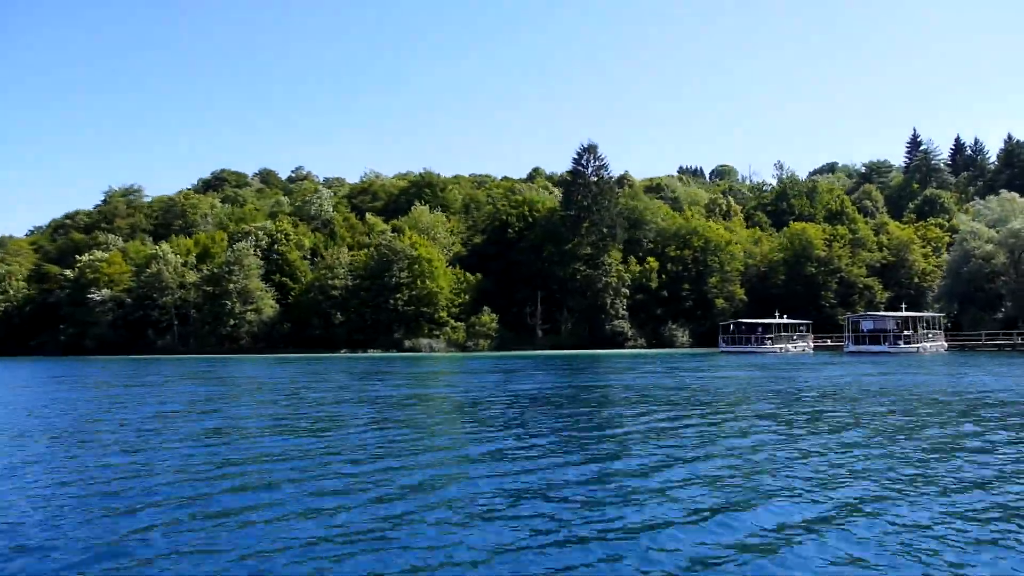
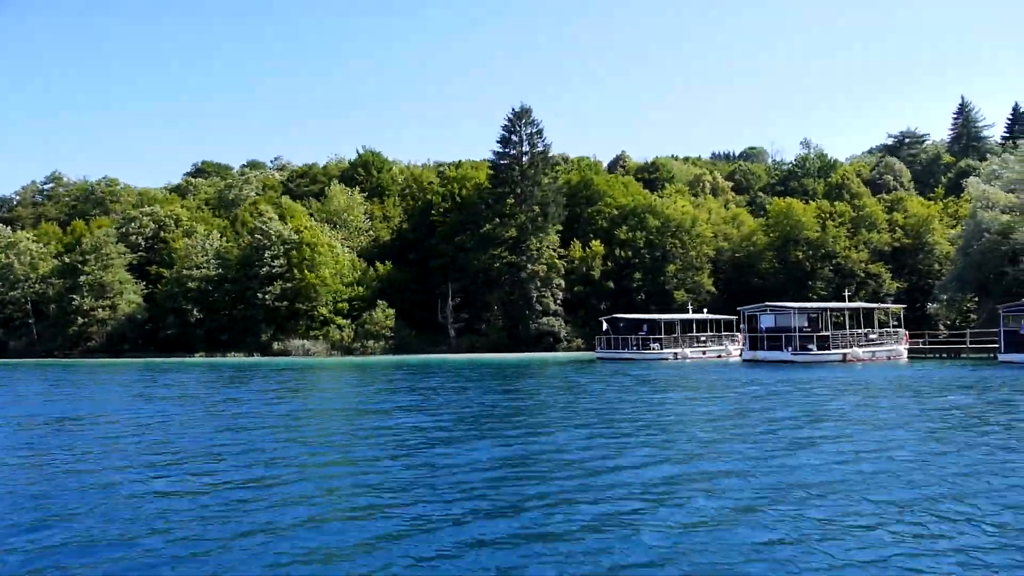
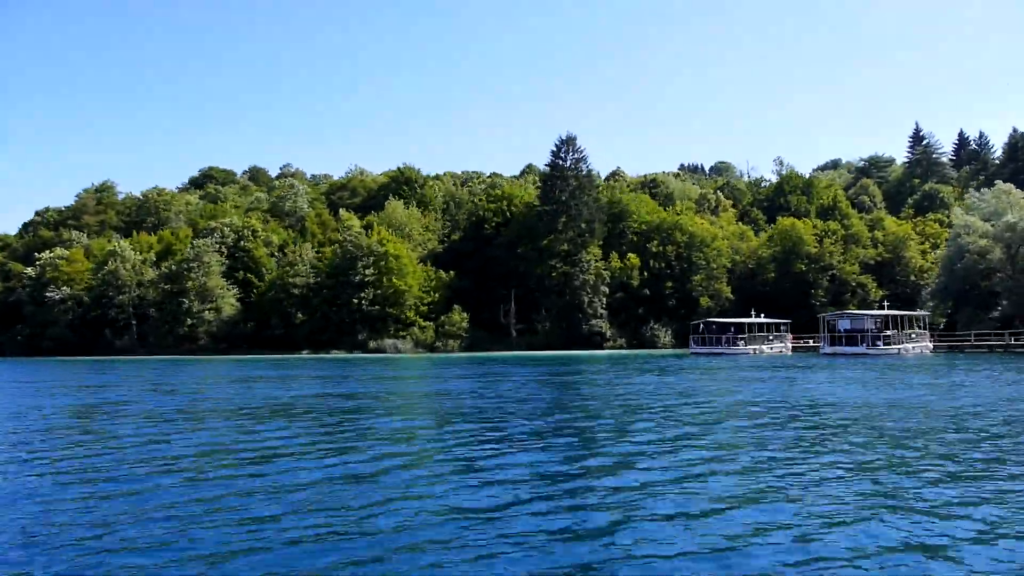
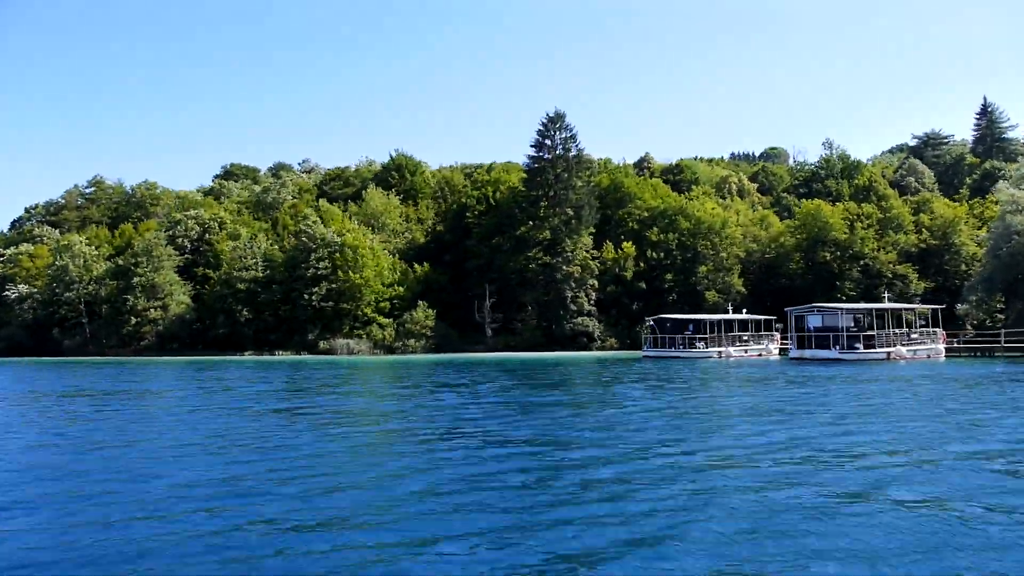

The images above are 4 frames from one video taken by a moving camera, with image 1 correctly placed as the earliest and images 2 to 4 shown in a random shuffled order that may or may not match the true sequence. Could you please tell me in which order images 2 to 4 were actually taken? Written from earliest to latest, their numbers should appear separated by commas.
3, 4, 2
